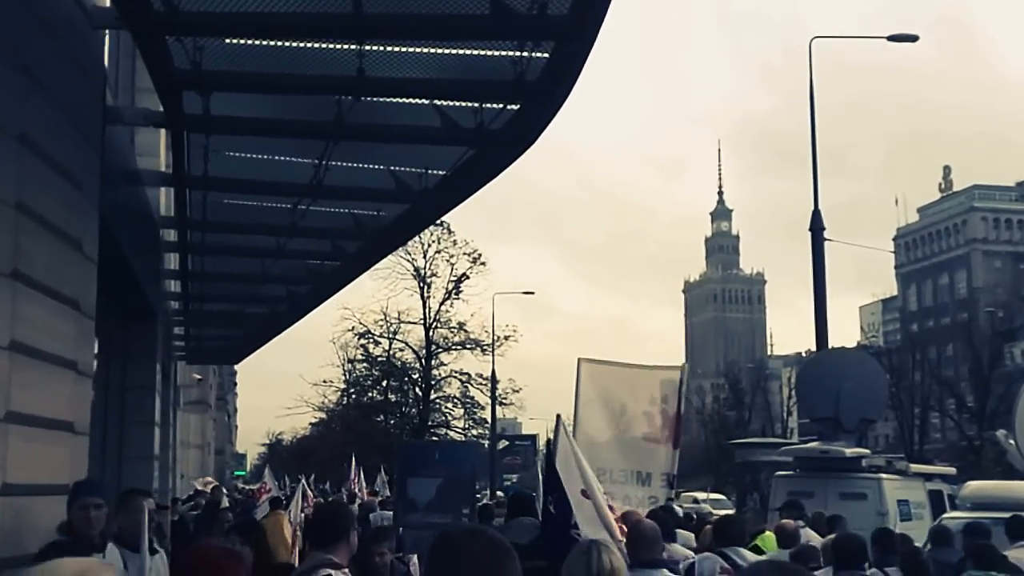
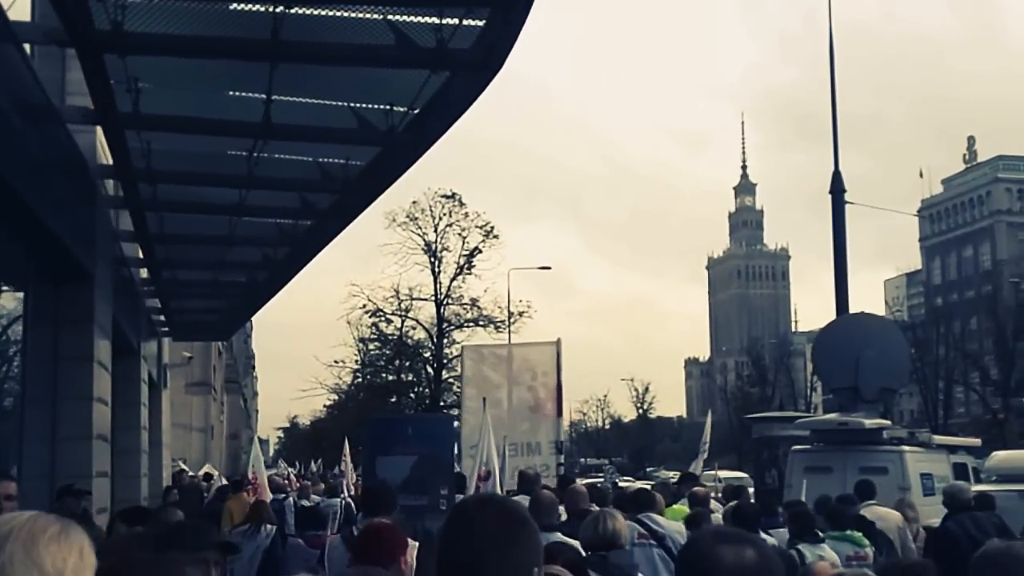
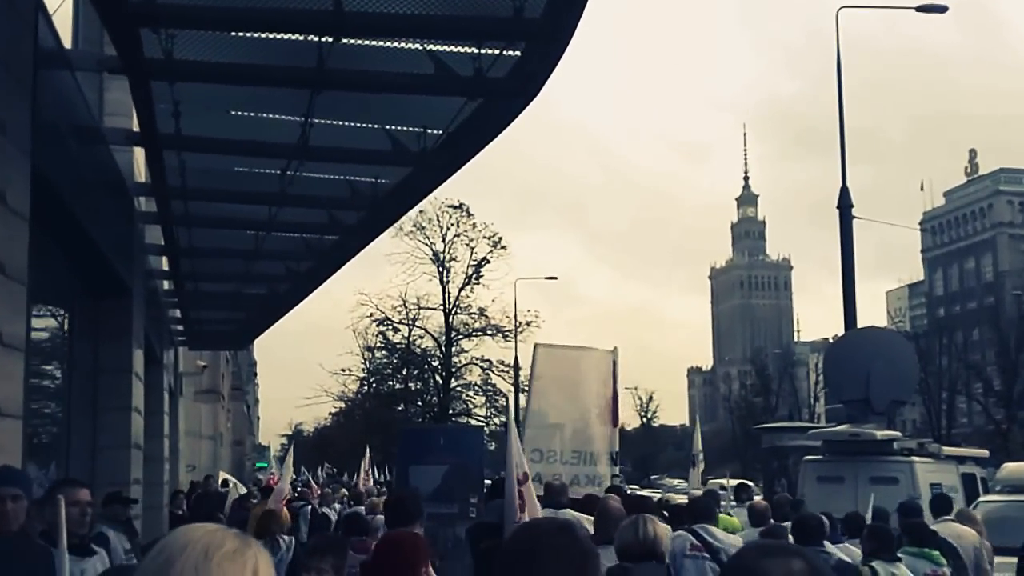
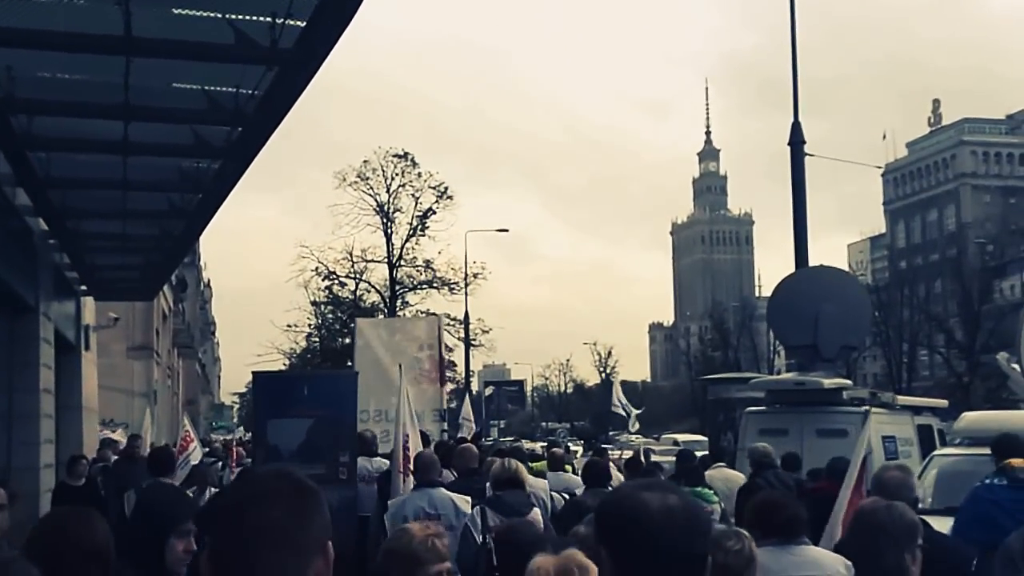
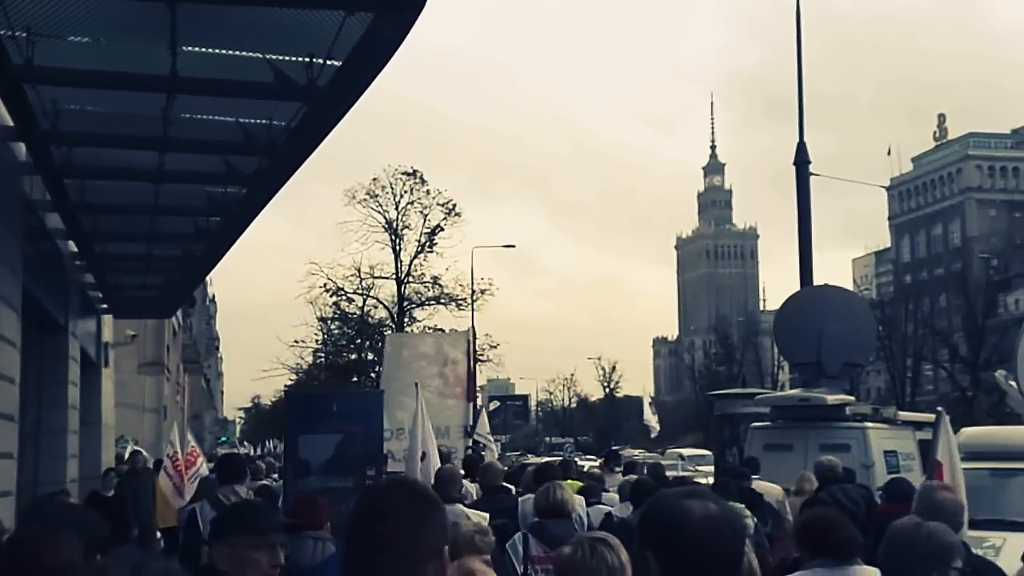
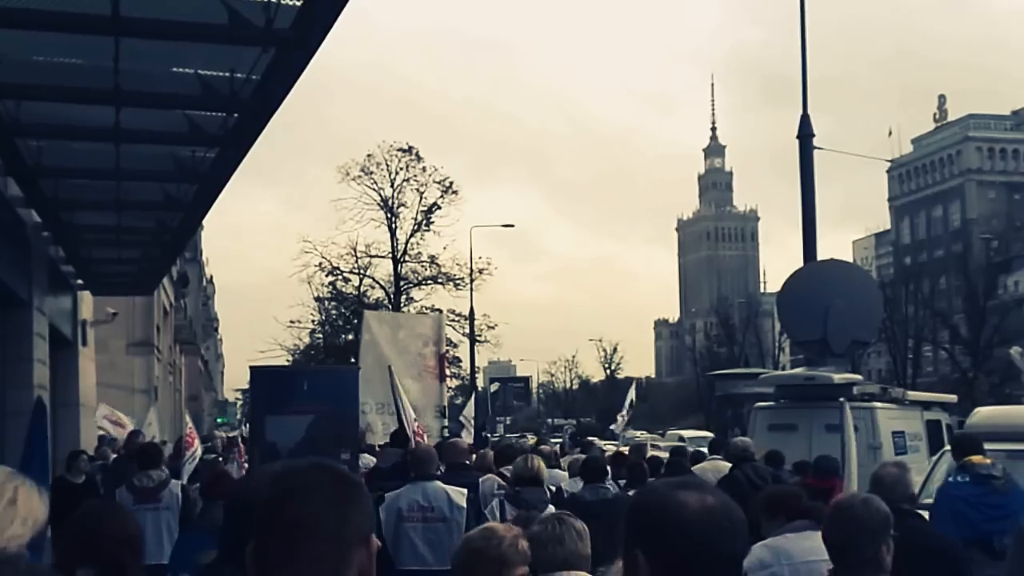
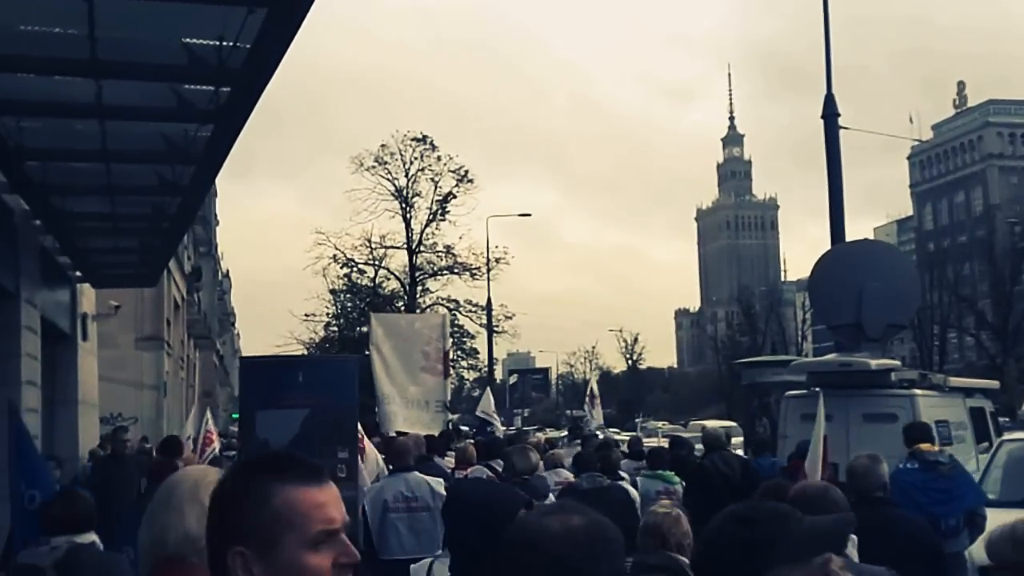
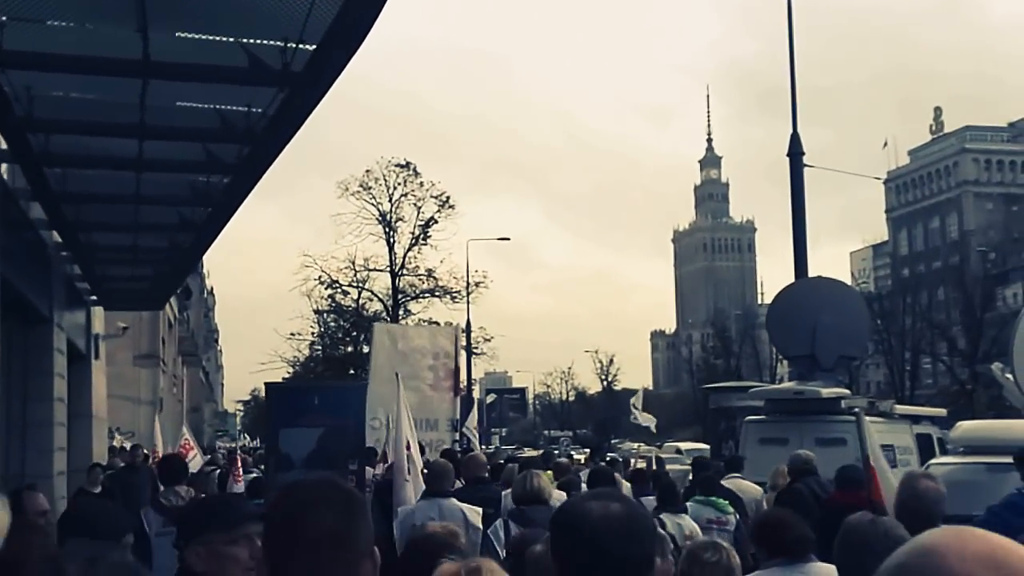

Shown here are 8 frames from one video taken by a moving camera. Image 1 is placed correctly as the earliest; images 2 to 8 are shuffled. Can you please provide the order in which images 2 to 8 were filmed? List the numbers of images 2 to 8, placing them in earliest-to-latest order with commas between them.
3, 2, 5, 8, 4, 6, 7
